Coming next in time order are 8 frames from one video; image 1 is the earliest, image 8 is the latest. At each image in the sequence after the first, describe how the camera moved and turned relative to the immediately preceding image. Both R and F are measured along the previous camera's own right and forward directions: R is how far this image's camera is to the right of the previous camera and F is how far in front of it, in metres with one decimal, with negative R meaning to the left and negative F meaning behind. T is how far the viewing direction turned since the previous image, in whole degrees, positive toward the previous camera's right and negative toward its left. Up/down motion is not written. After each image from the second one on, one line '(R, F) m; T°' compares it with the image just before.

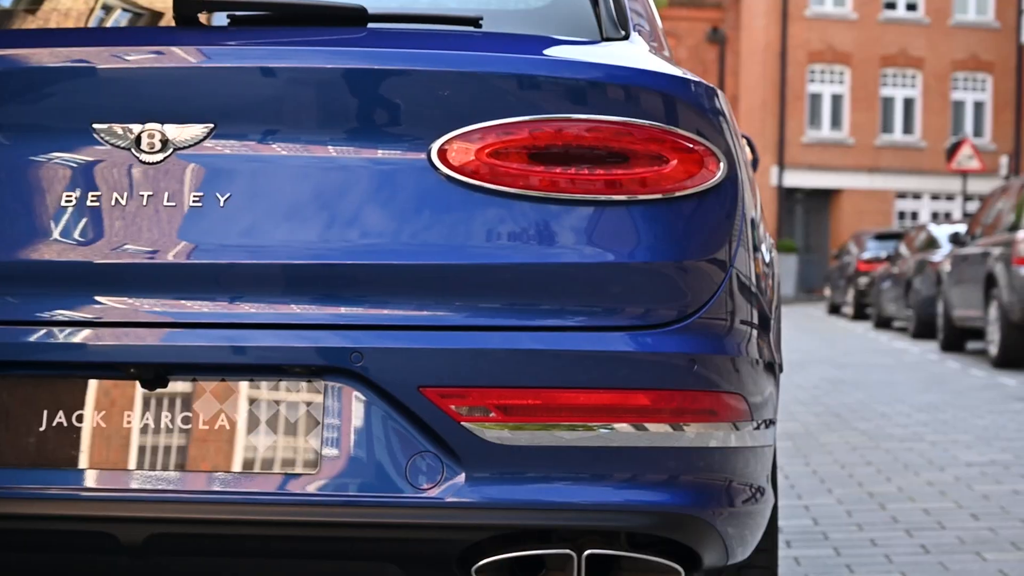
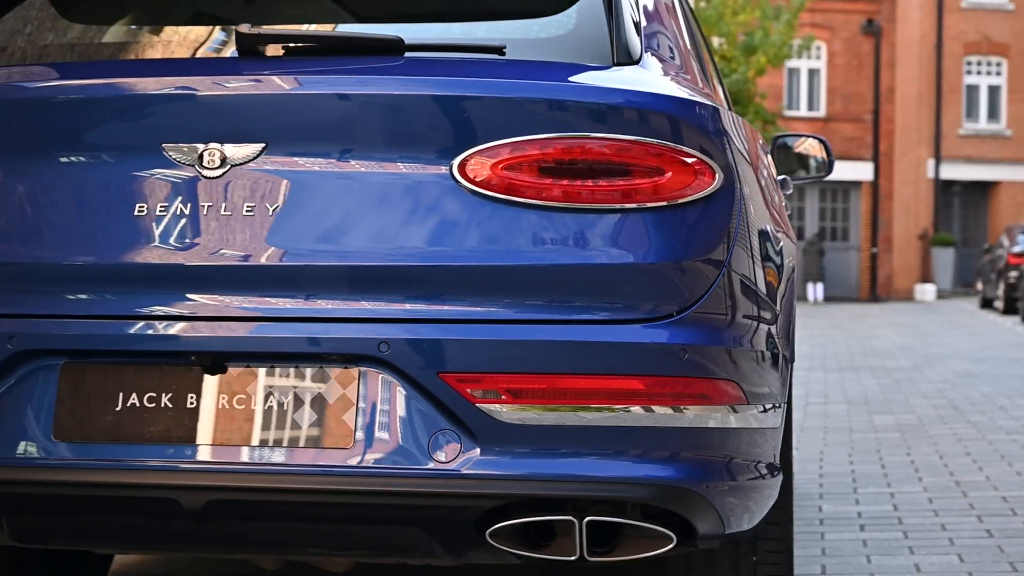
(+0.2, -0.3) m; -5°
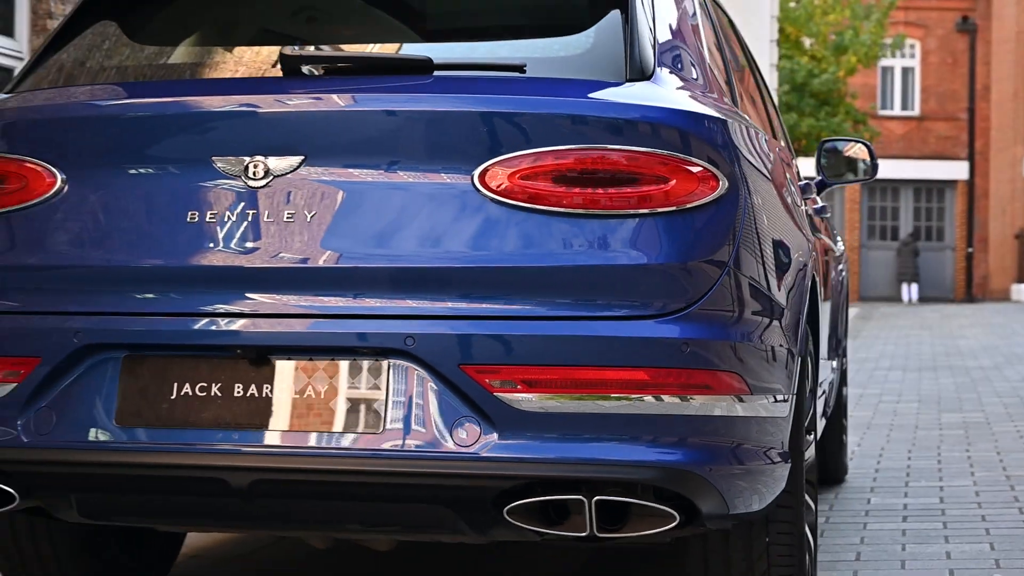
(+0.1, -0.2) m; -3°
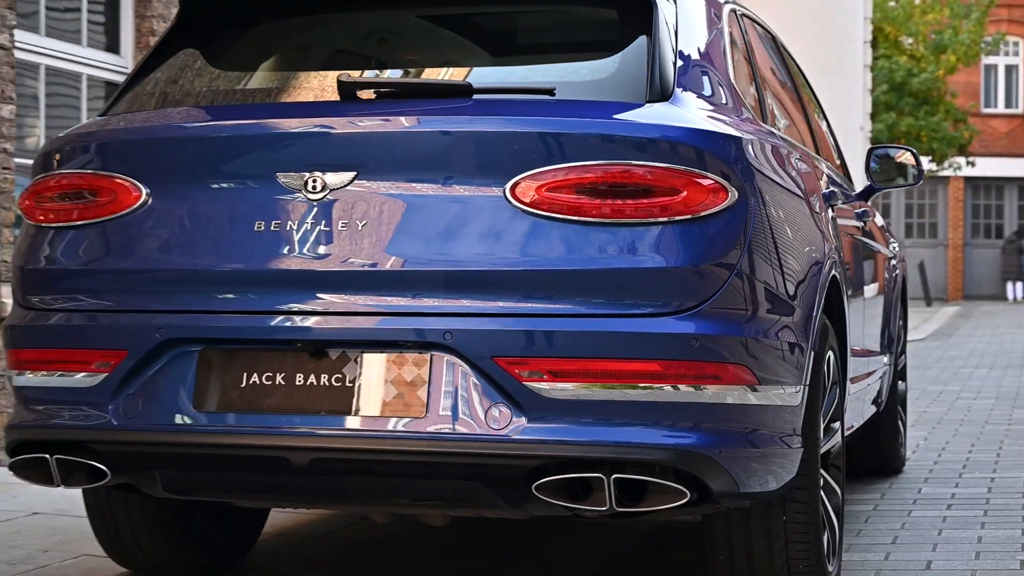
(+0.1, -0.3) m; -4°
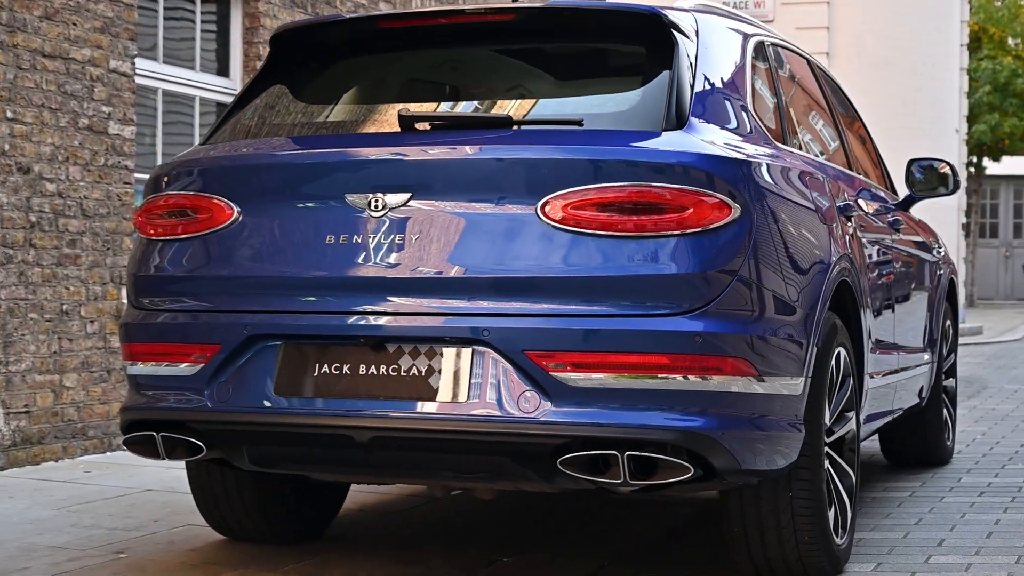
(+0.2, -0.5) m; -4°
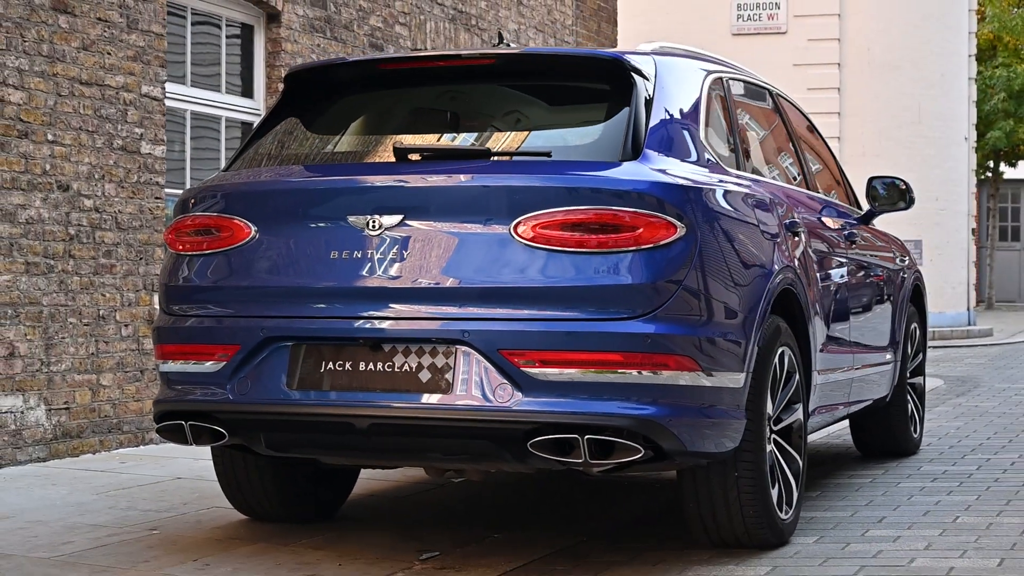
(+0.1, -0.6) m; -1°
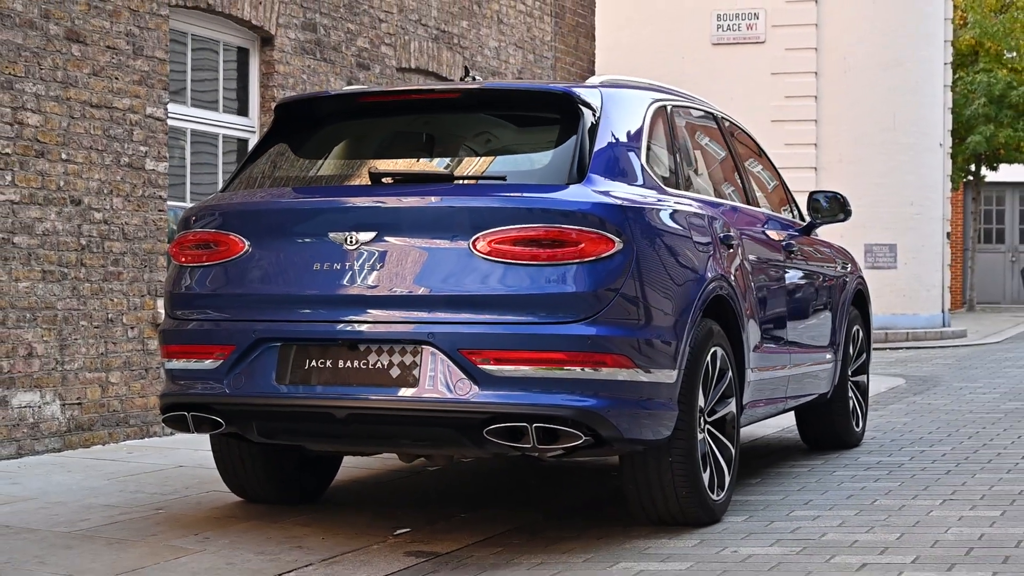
(+0.1, -0.7) m; 0°
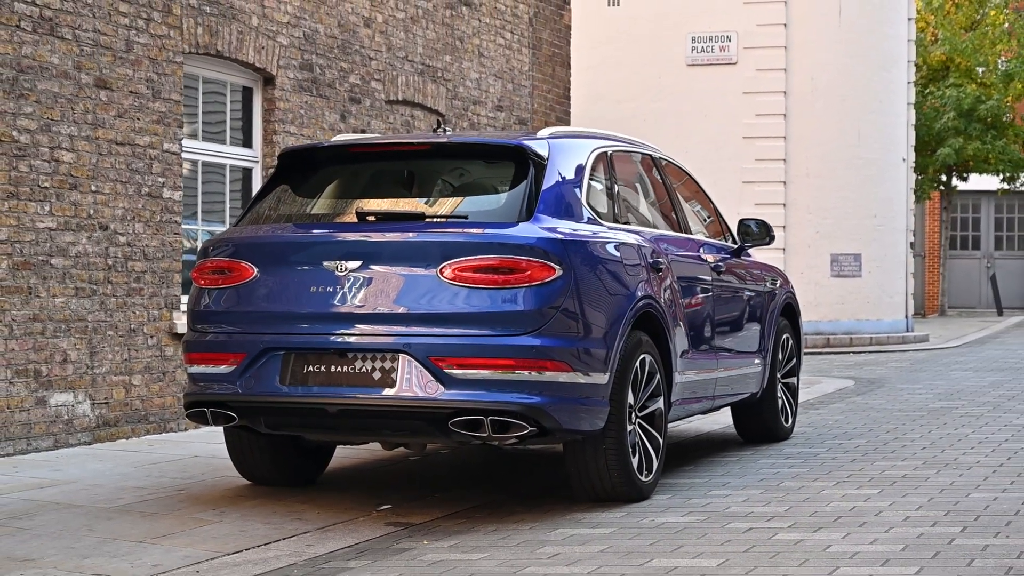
(+0.1, -1.2) m; 0°
